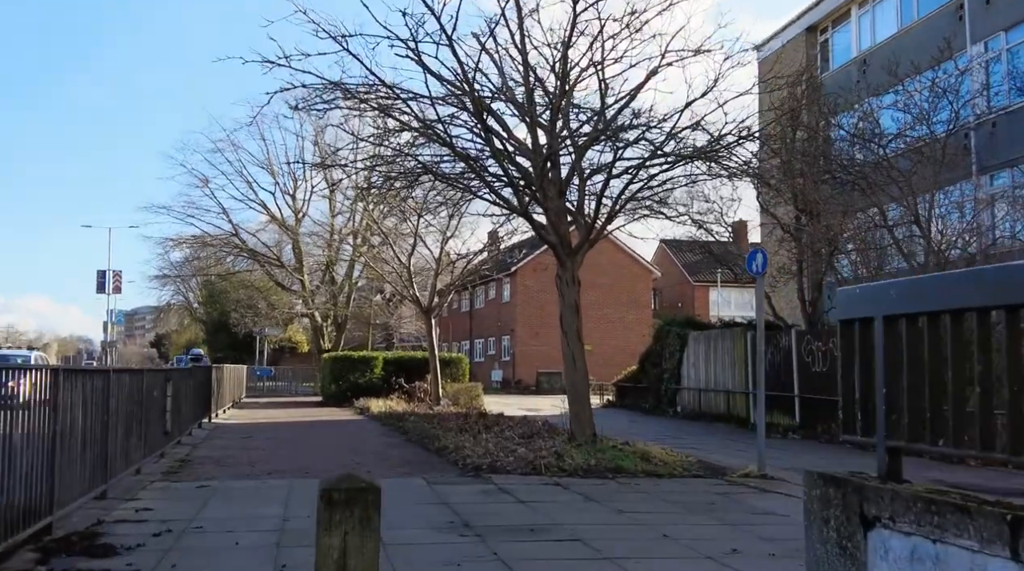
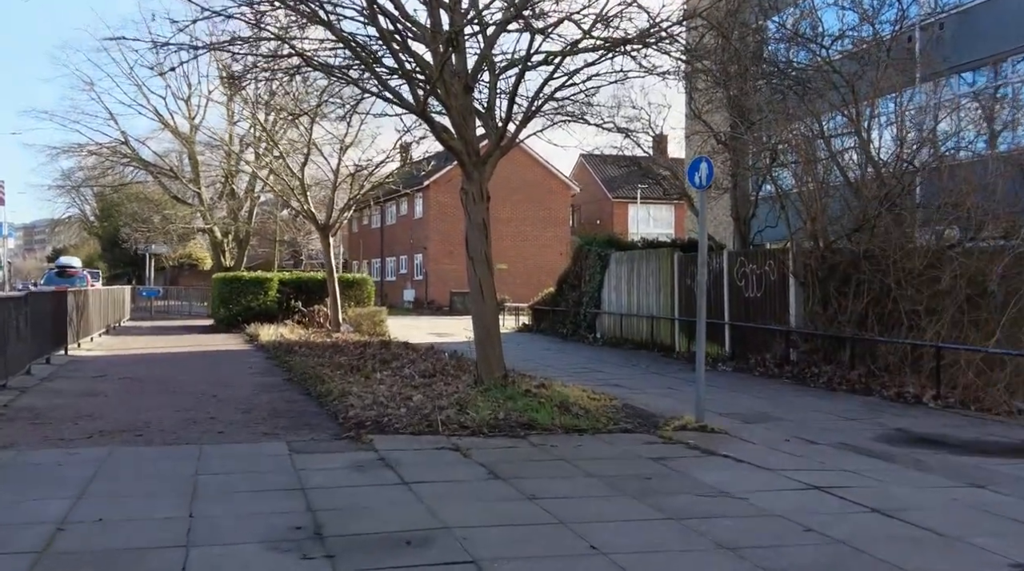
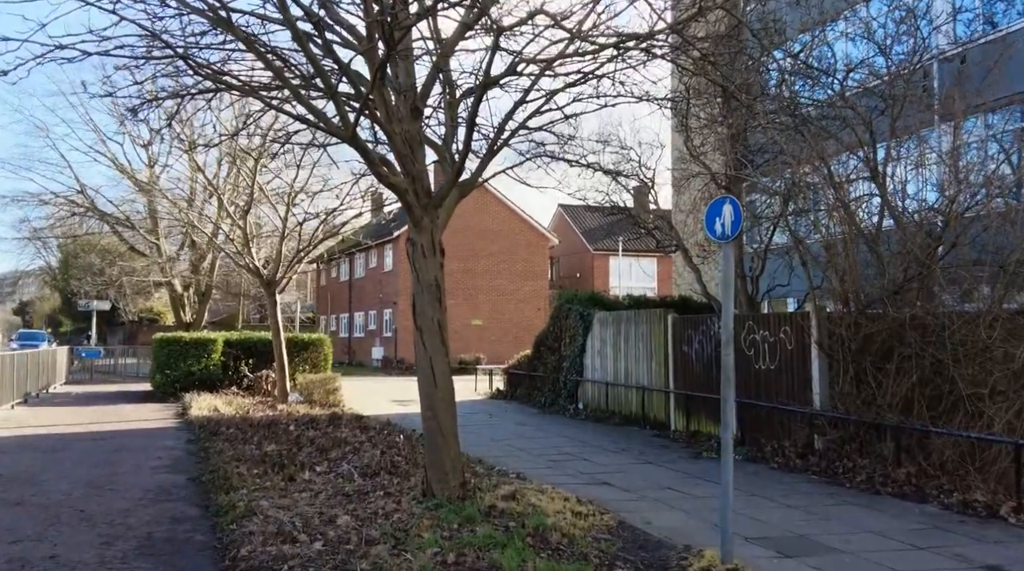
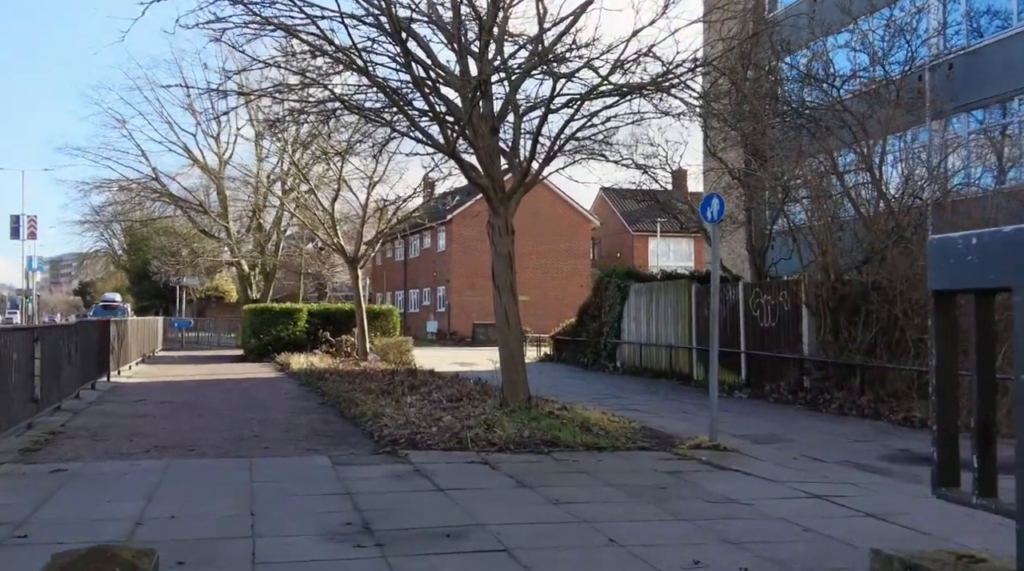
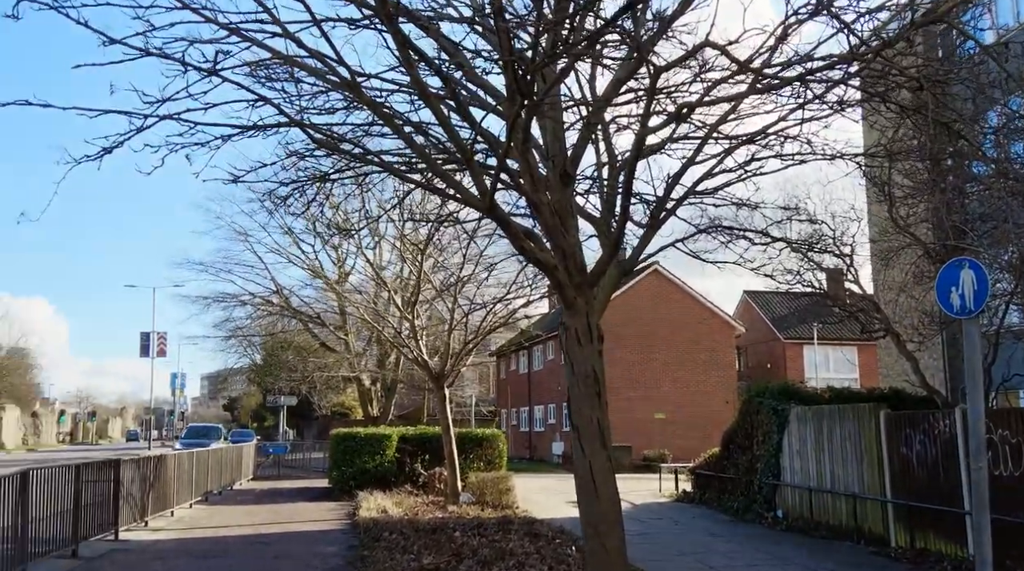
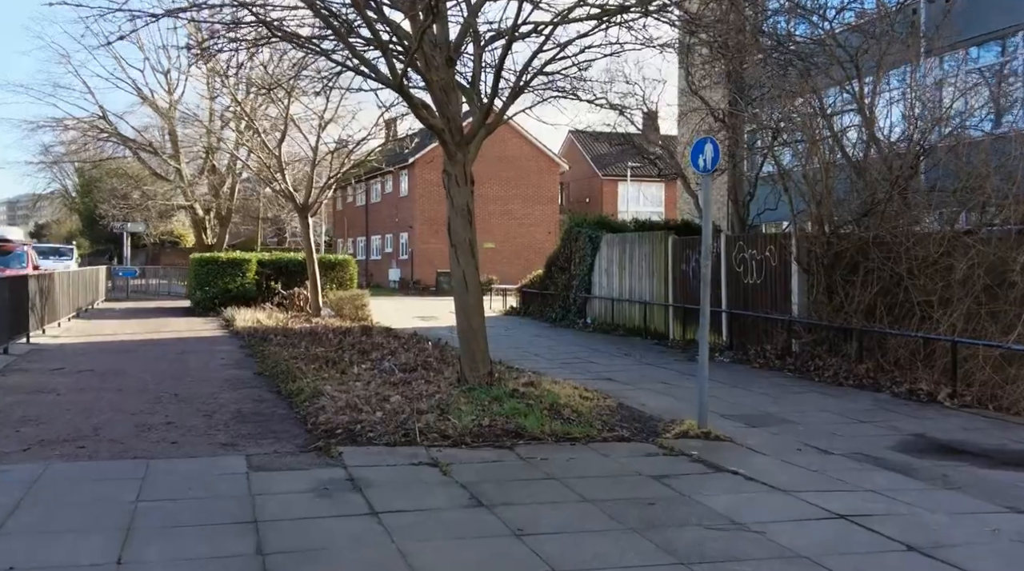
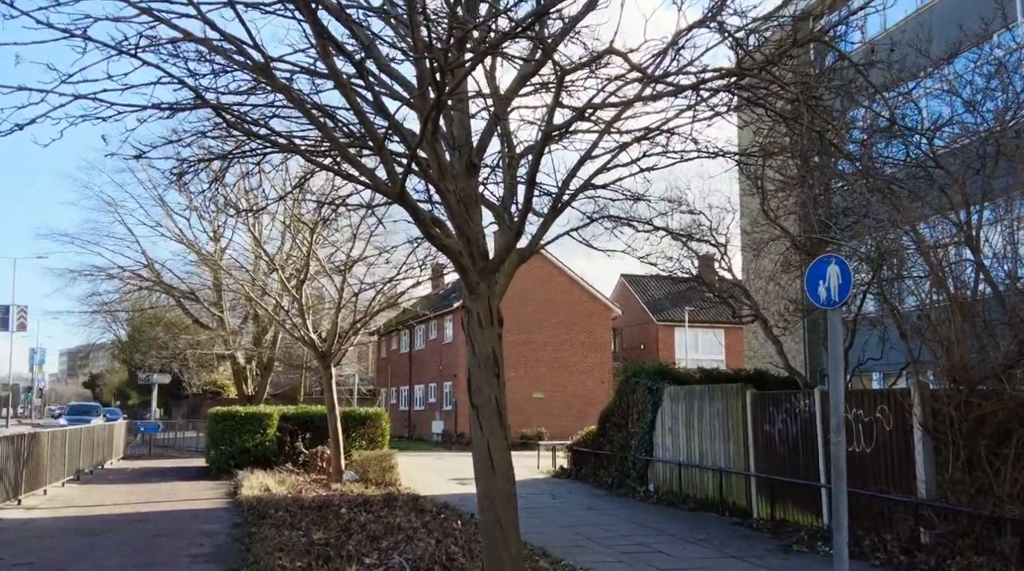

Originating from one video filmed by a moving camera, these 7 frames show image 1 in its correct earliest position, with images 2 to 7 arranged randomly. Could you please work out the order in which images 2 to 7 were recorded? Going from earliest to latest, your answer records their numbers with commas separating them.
4, 2, 6, 3, 7, 5
